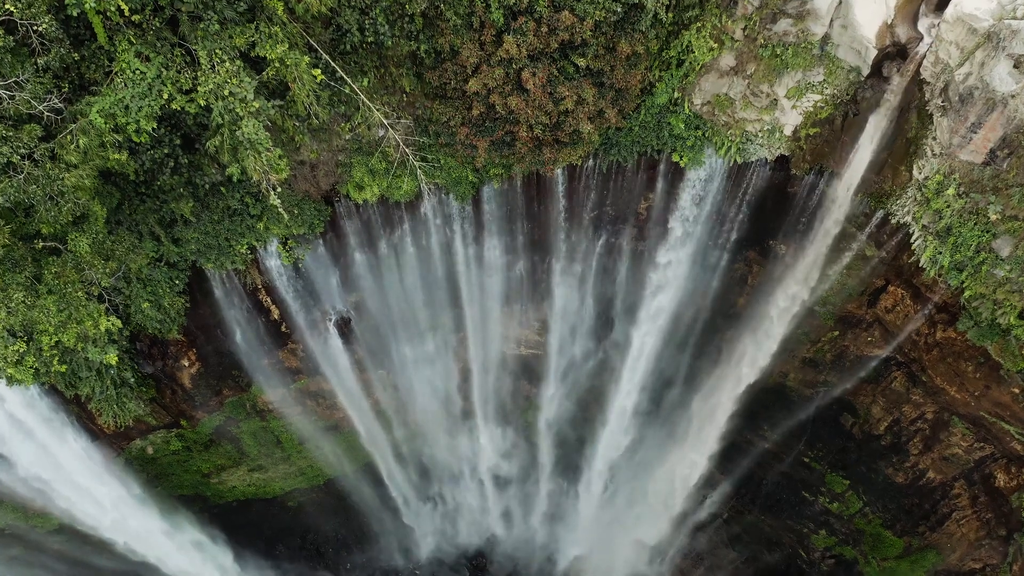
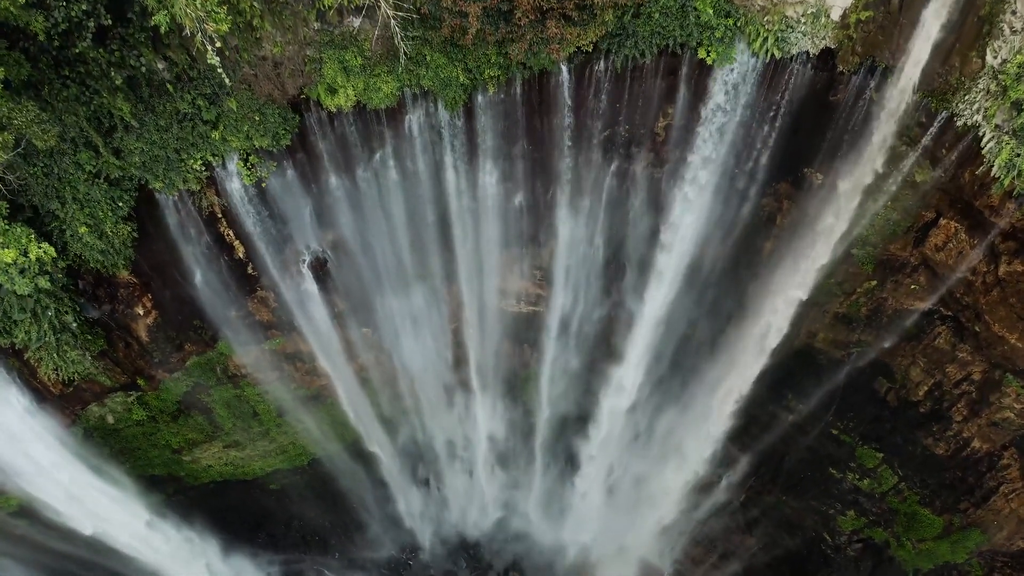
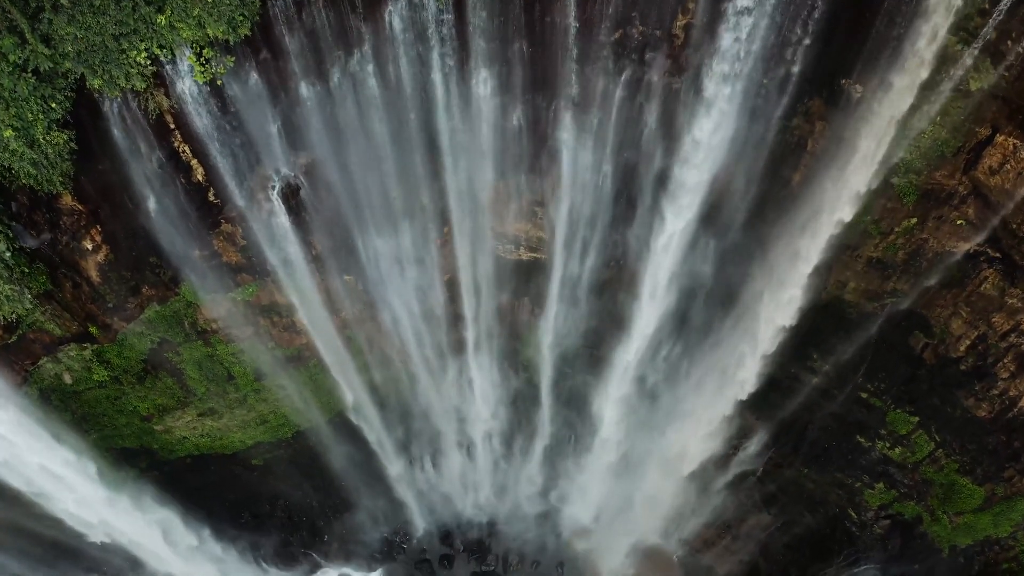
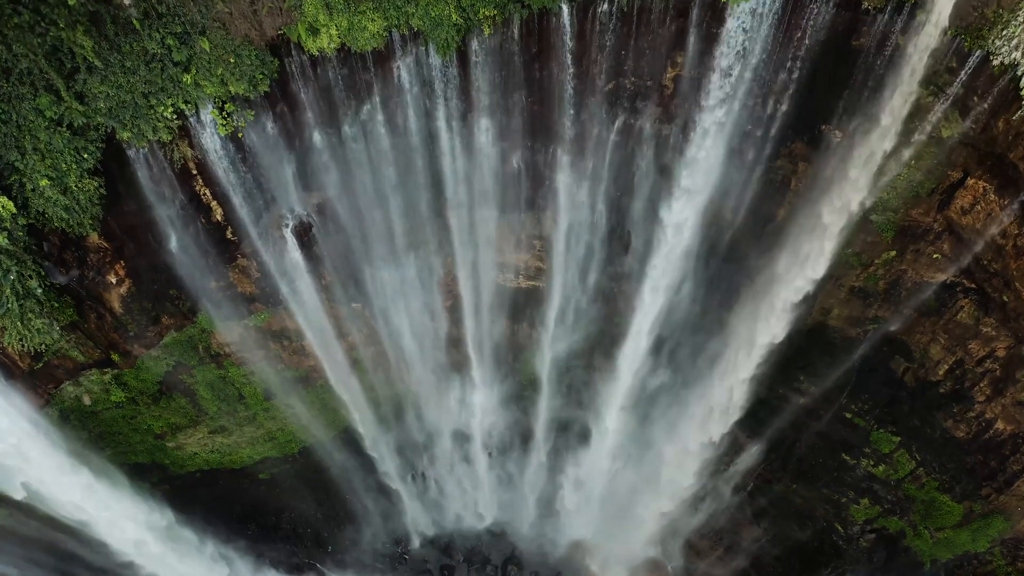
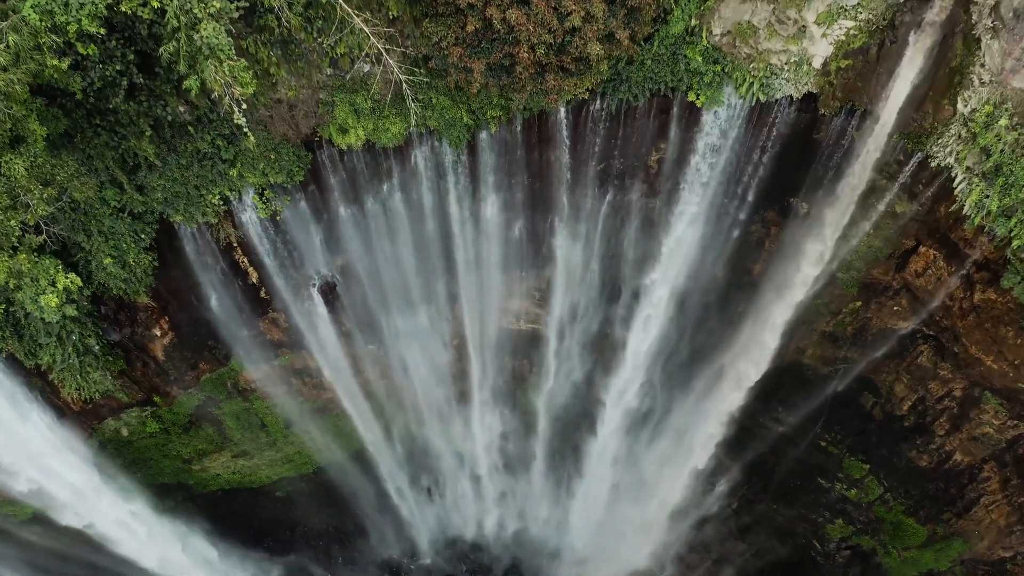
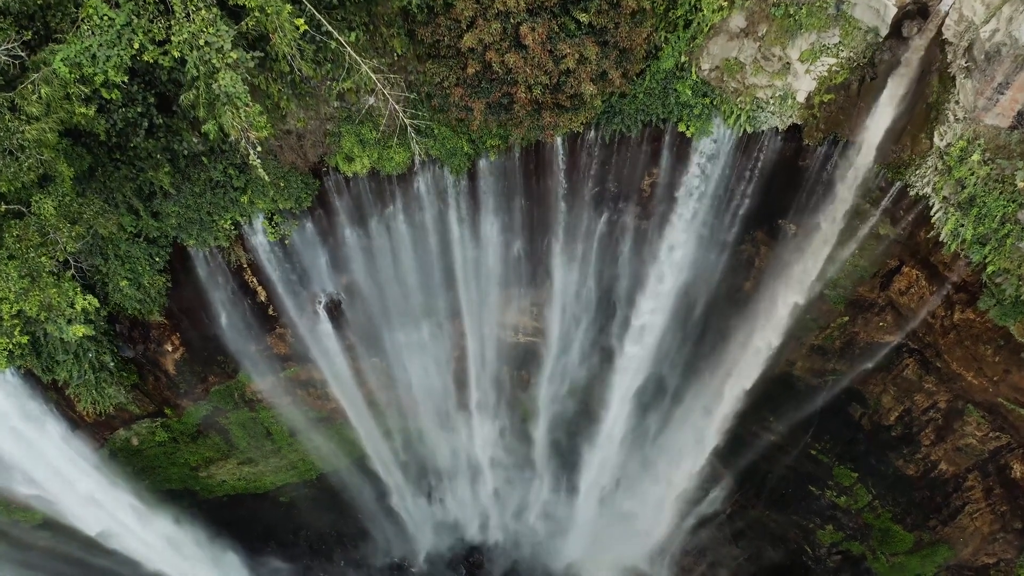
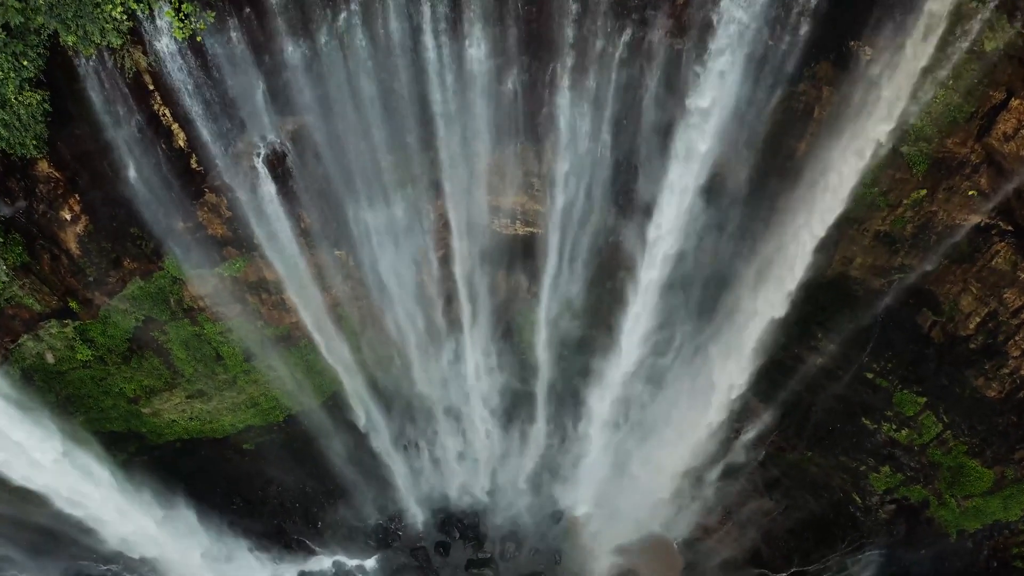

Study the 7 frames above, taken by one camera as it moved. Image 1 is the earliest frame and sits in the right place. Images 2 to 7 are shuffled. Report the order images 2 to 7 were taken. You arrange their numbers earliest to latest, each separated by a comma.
6, 5, 2, 4, 3, 7
